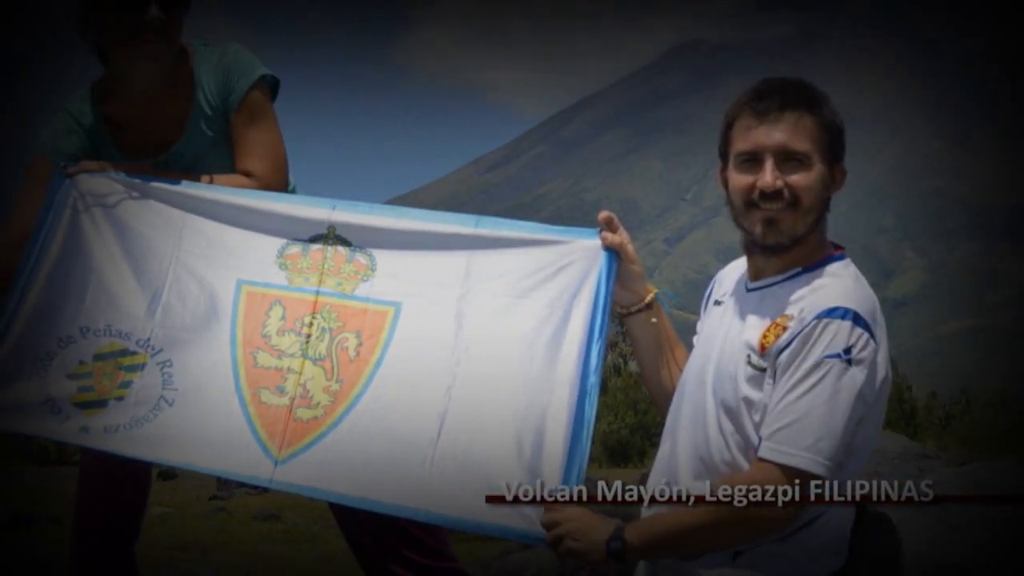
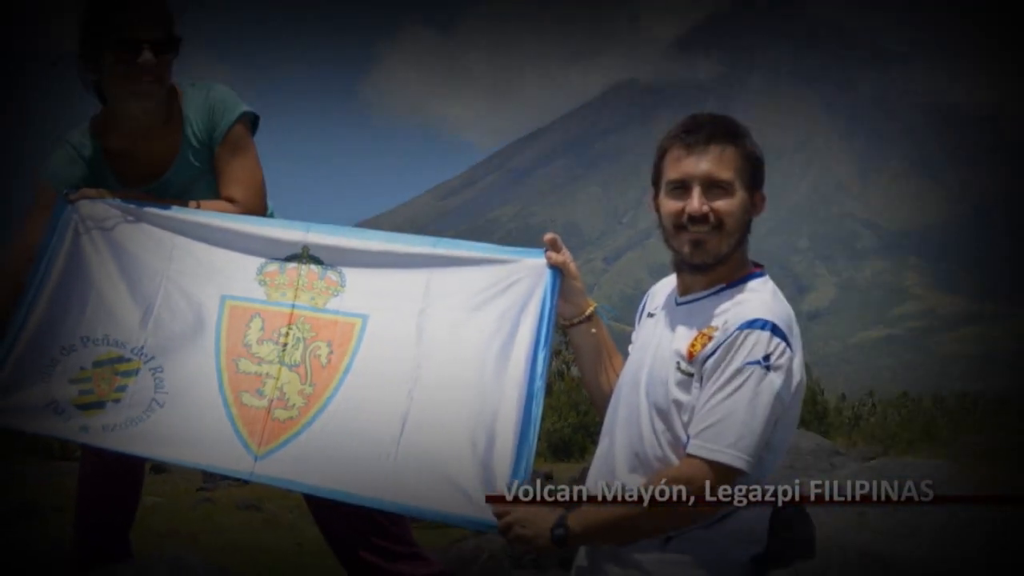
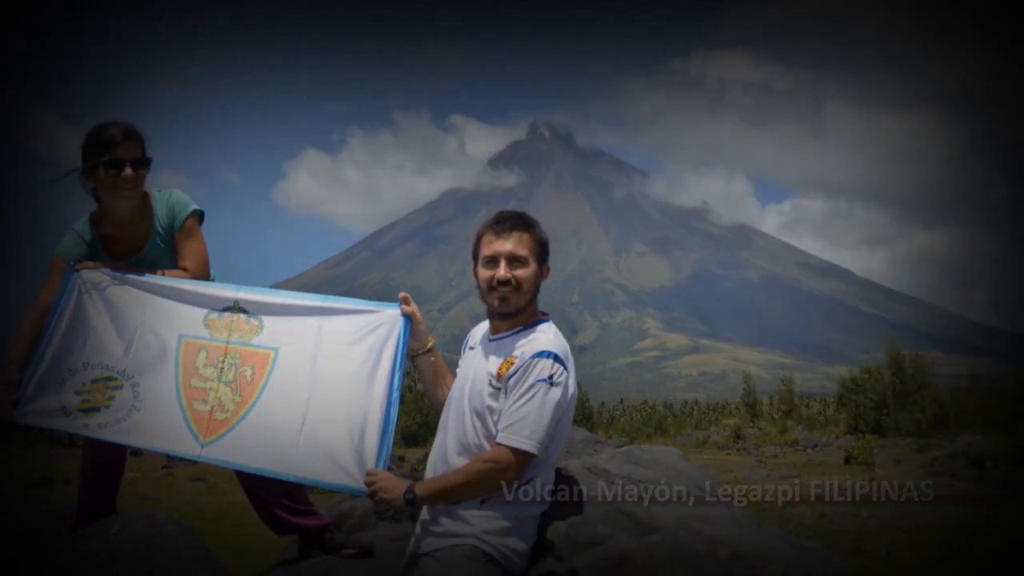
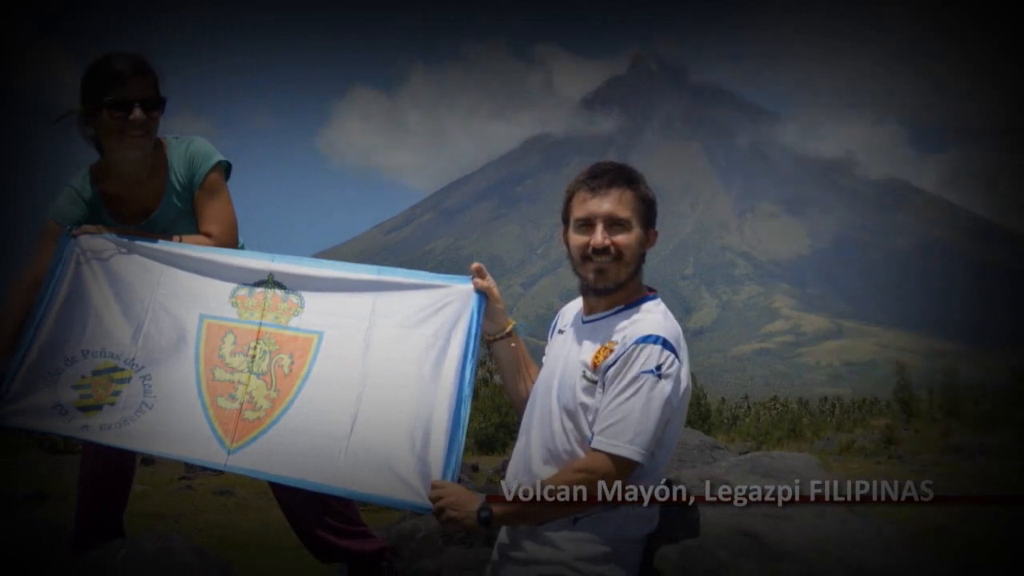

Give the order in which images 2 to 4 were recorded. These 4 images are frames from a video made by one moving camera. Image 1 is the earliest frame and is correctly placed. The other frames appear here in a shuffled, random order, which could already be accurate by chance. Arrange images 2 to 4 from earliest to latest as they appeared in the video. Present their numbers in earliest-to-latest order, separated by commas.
2, 4, 3
